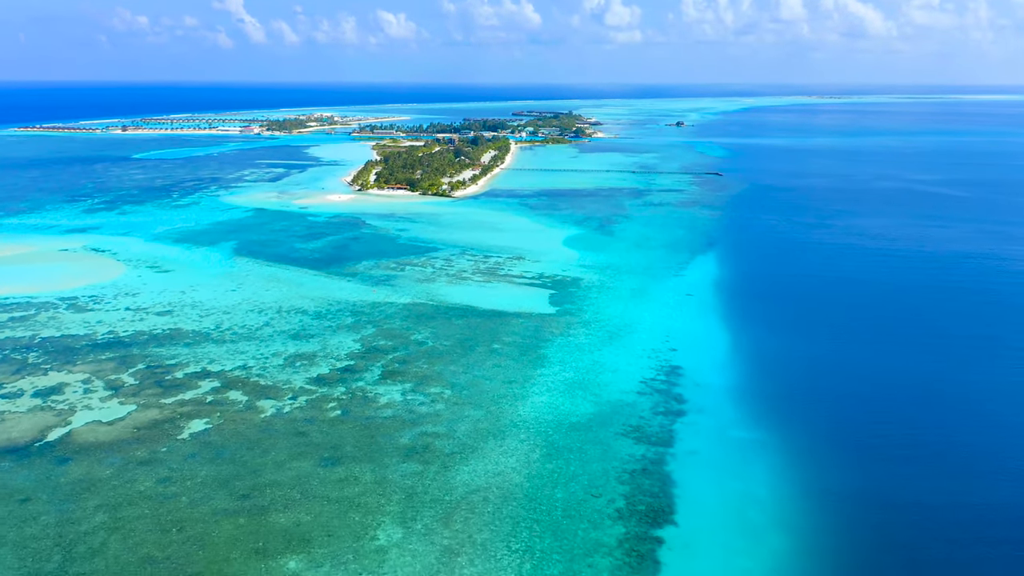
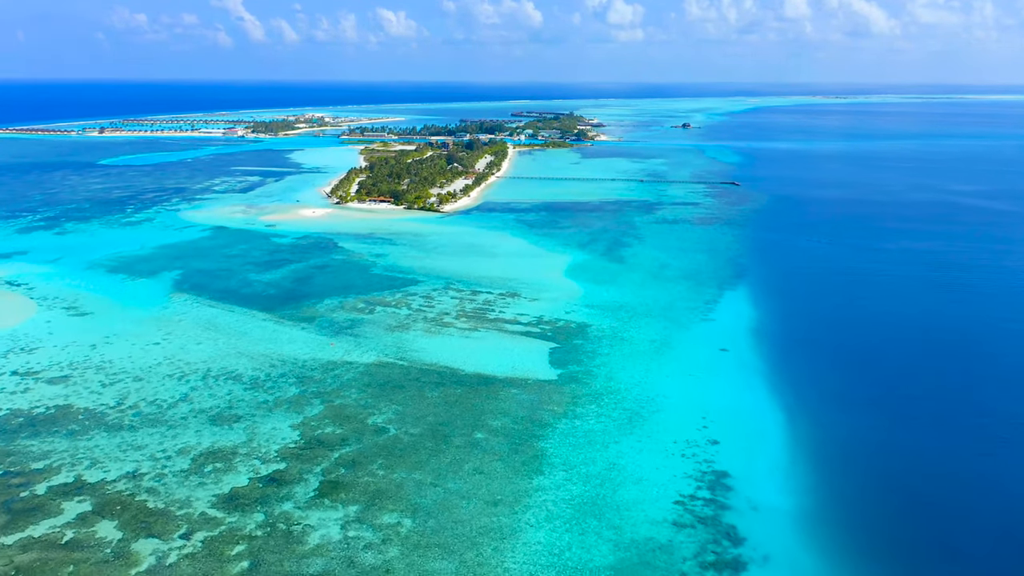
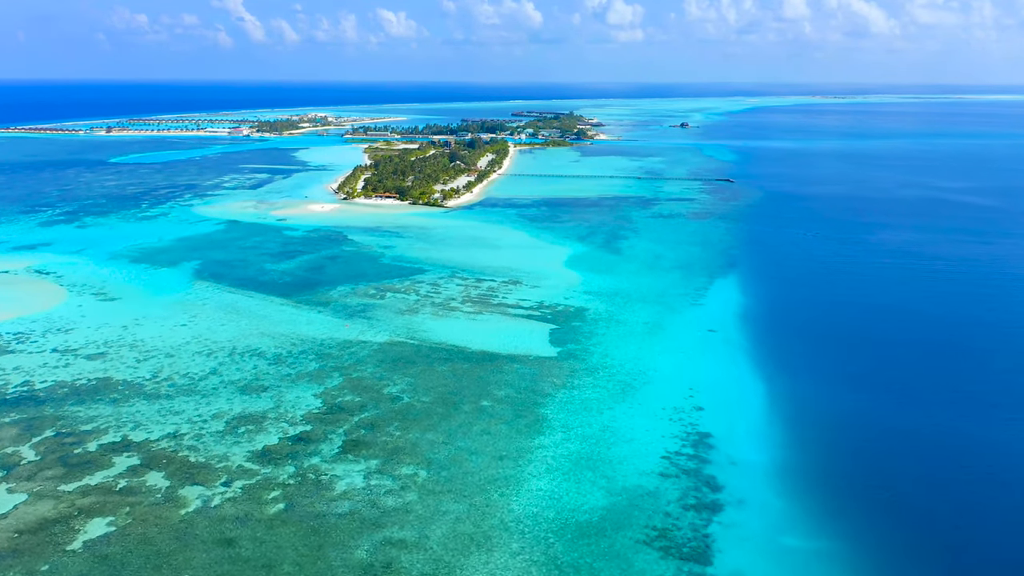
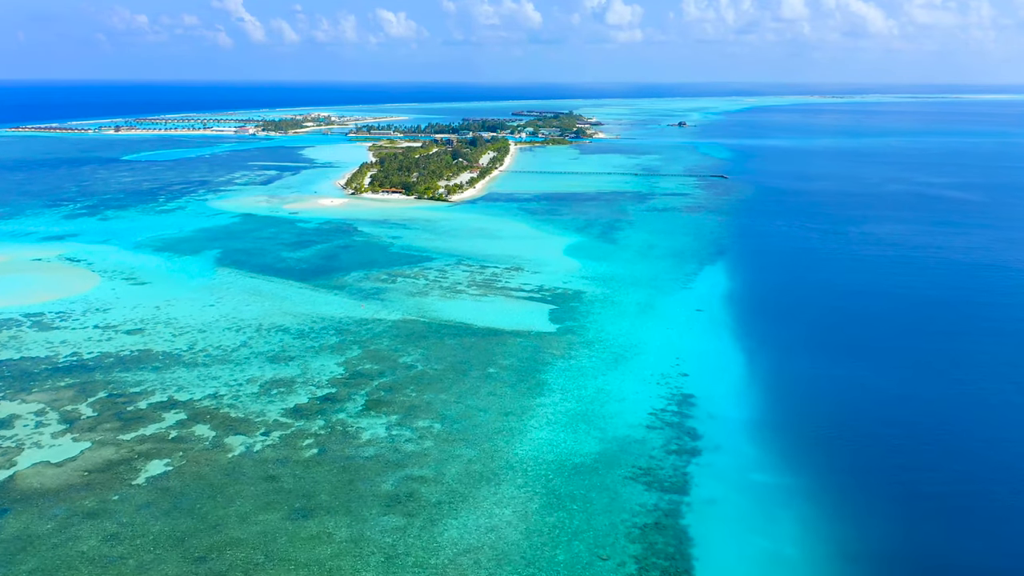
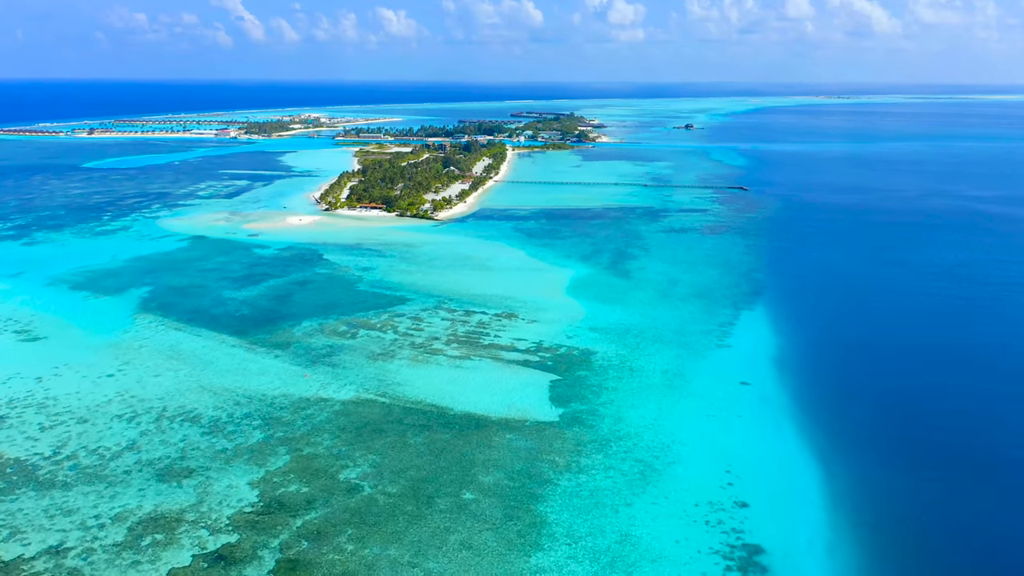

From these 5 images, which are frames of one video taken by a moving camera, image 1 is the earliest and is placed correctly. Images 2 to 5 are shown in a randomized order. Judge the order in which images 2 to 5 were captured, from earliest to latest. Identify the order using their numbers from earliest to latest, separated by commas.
4, 3, 2, 5
